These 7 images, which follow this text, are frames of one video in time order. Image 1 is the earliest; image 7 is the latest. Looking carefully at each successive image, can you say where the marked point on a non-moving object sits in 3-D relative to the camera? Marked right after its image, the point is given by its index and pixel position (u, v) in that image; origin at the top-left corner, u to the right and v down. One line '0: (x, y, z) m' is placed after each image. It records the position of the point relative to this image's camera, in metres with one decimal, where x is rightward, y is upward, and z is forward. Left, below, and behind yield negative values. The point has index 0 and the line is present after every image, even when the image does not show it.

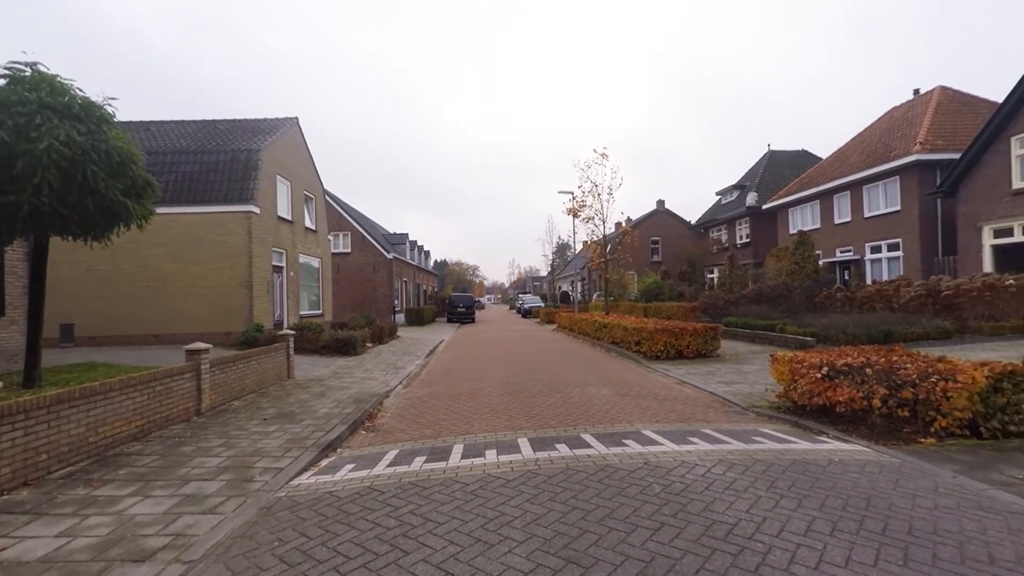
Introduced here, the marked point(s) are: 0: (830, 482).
0: (+2.5, -1.6, +4.0) m
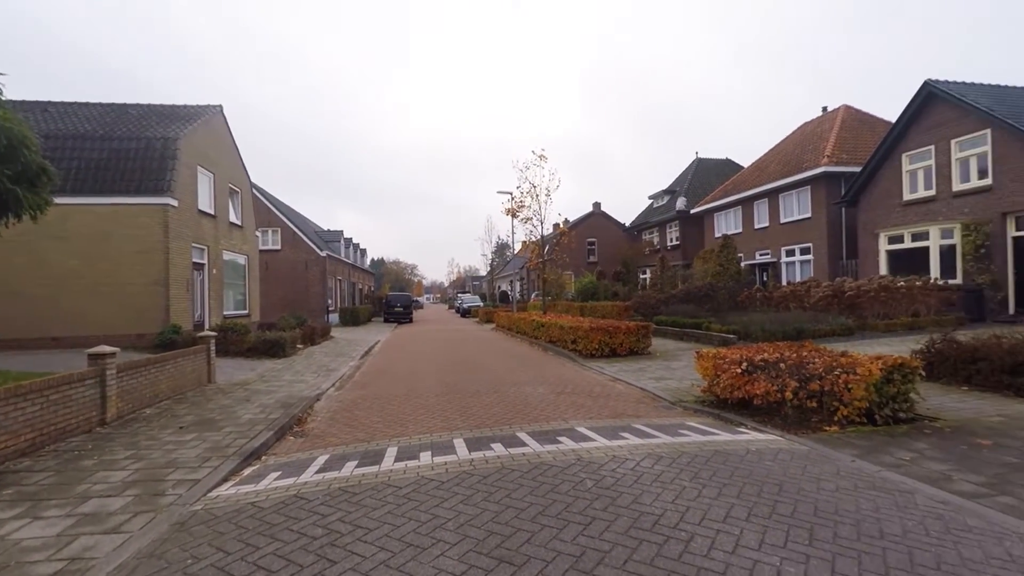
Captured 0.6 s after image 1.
0: (+2.0, -1.6, +4.3) m
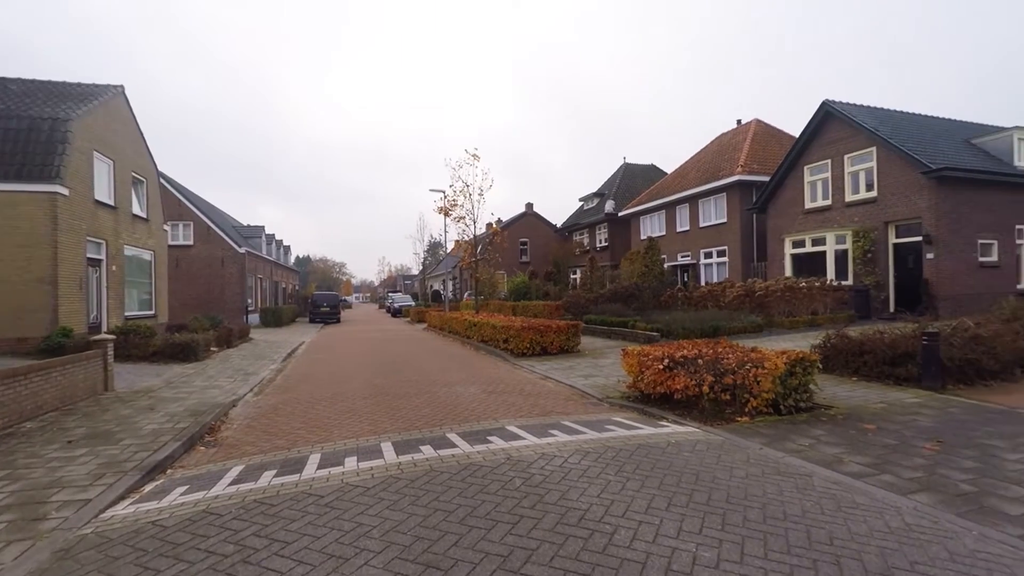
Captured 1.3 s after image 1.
0: (+1.4, -1.6, +4.5) m
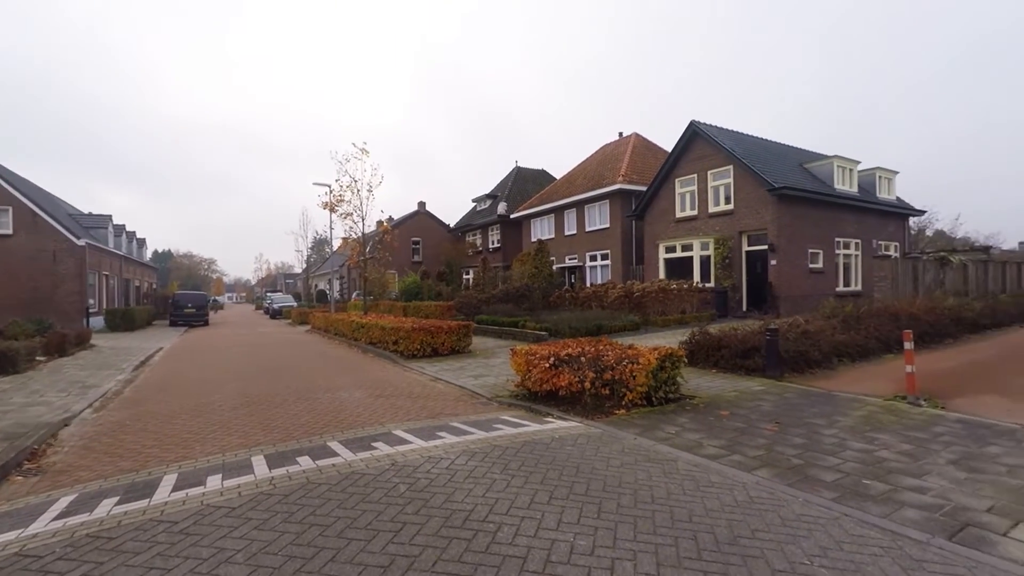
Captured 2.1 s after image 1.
0: (+0.3, -1.6, +4.7) m
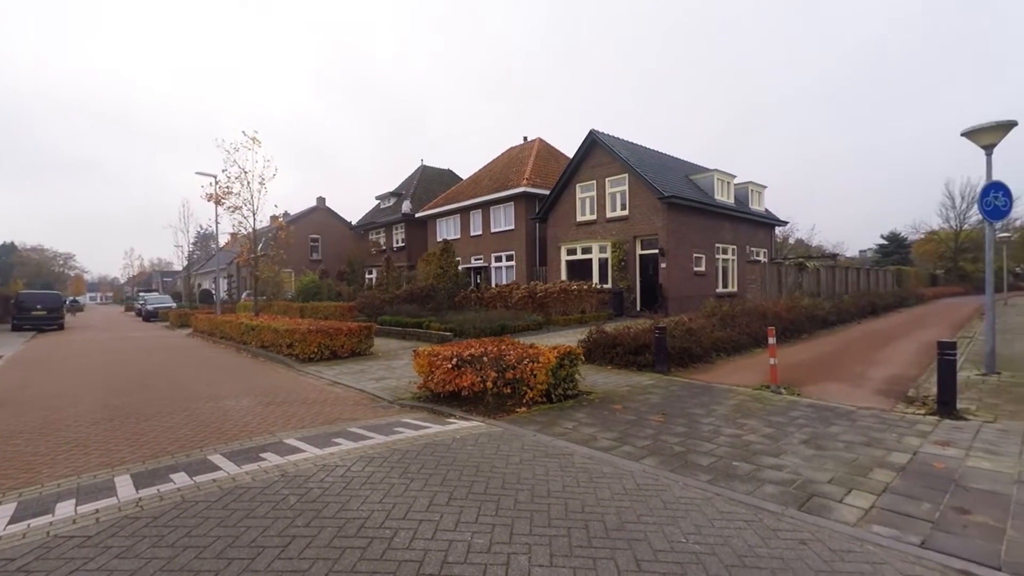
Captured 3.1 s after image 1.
0: (-0.6, -1.6, +4.7) m
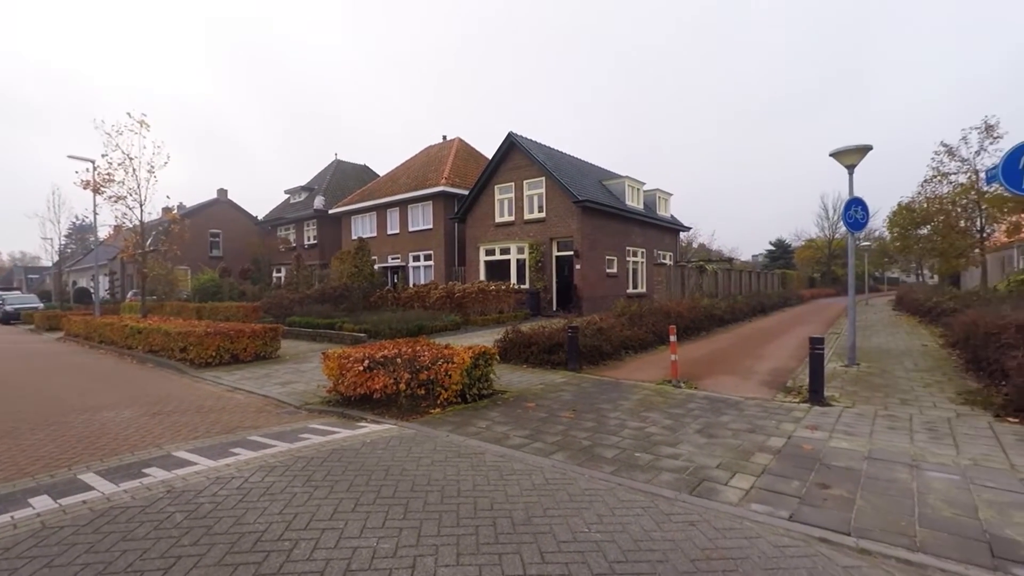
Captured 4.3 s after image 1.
0: (-1.4, -1.6, +4.5) m
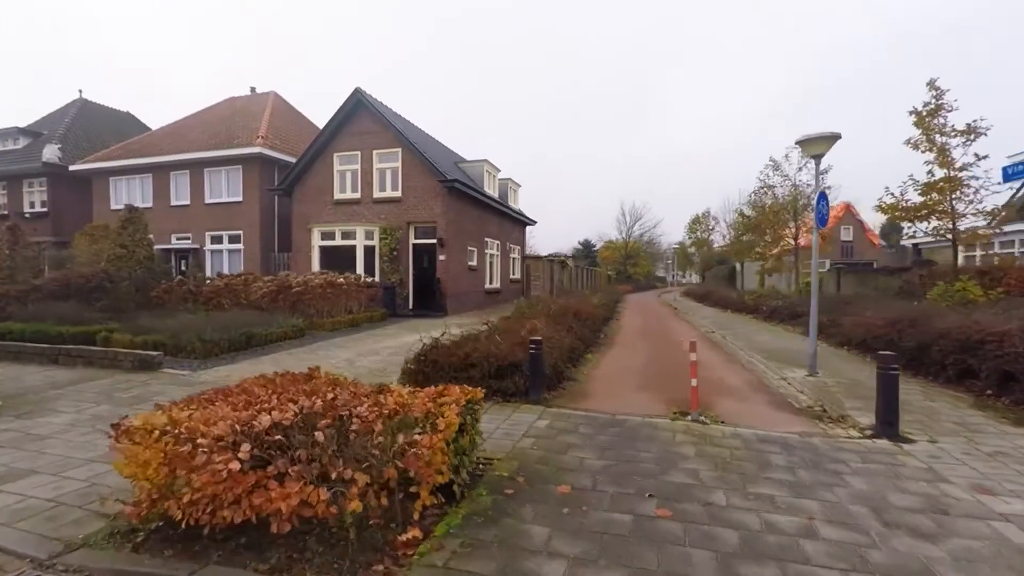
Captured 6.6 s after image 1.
0: (-0.1, -1.6, +1.1) m
